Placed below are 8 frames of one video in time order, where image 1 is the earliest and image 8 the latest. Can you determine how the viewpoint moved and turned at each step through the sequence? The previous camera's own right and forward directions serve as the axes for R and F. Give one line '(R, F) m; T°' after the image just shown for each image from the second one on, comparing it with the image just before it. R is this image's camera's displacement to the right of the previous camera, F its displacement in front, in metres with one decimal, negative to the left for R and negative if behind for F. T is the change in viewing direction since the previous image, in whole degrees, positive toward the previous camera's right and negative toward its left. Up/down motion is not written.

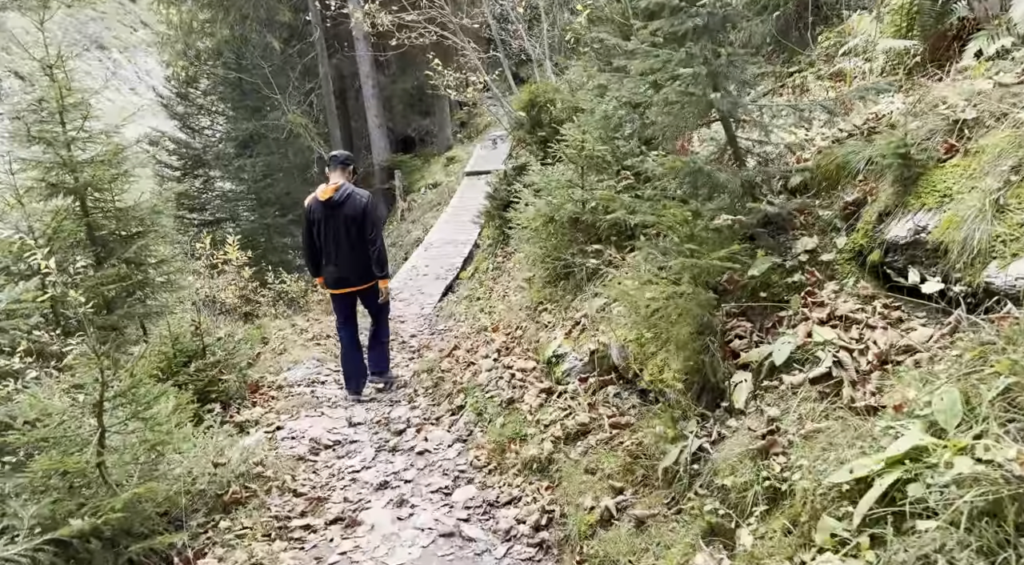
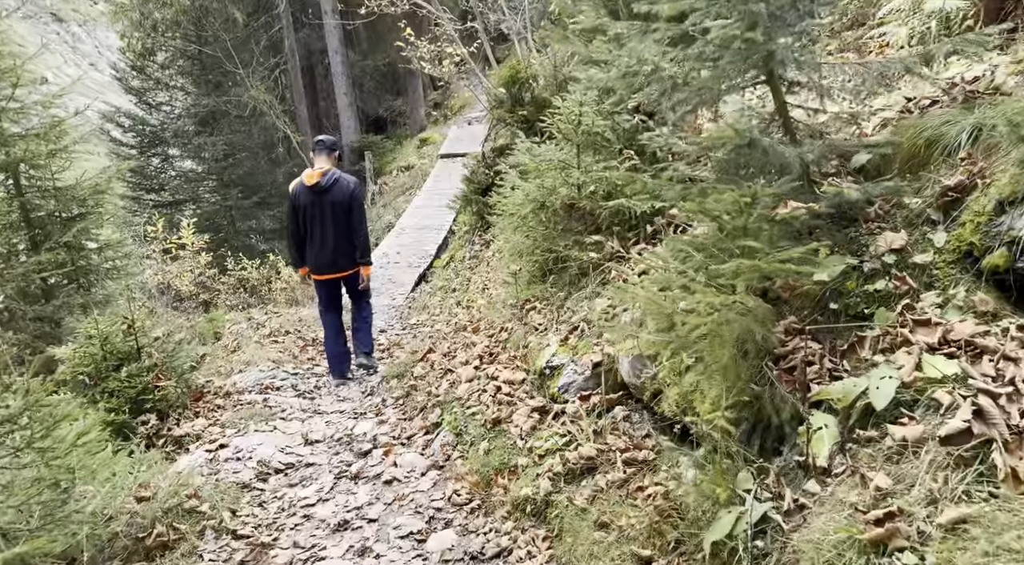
(-0.1, +0.9) m; +2°
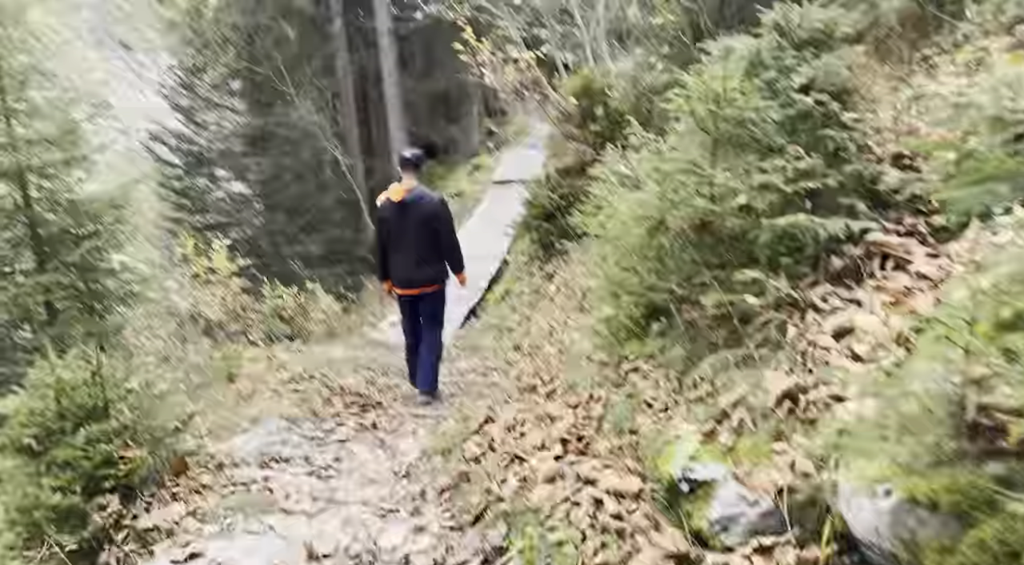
(-0.3, +1.8) m; -3°
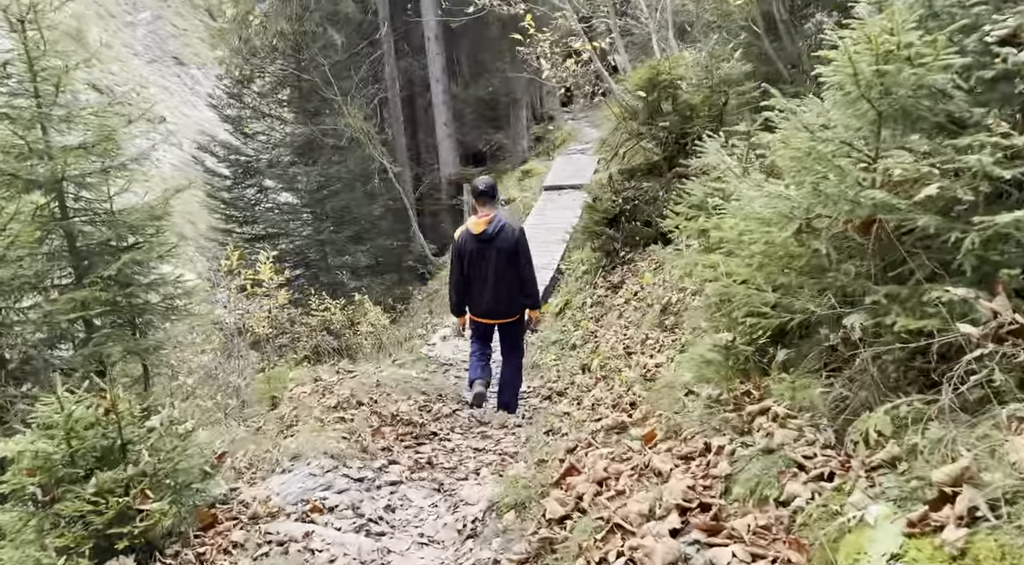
(-0.2, +0.9) m; -3°
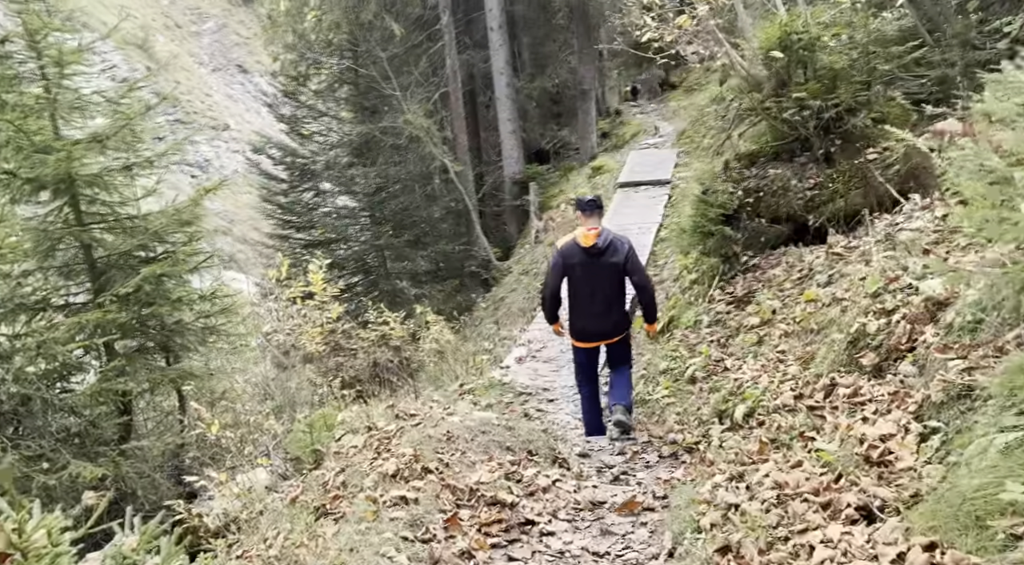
(-0.4, +2.0) m; -4°
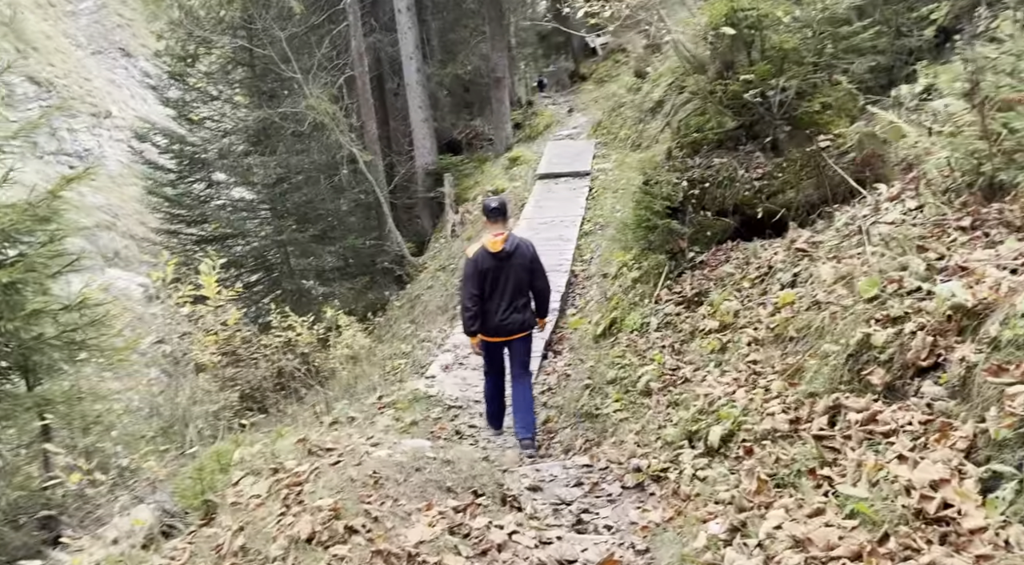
(-0.2, +1.0) m; +6°
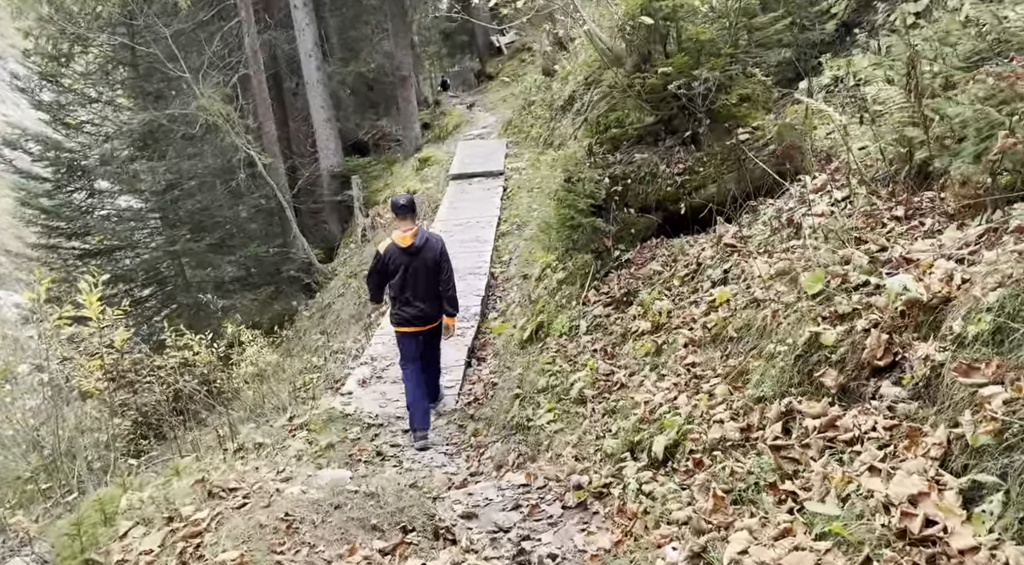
(-0.1, +0.4) m; +6°
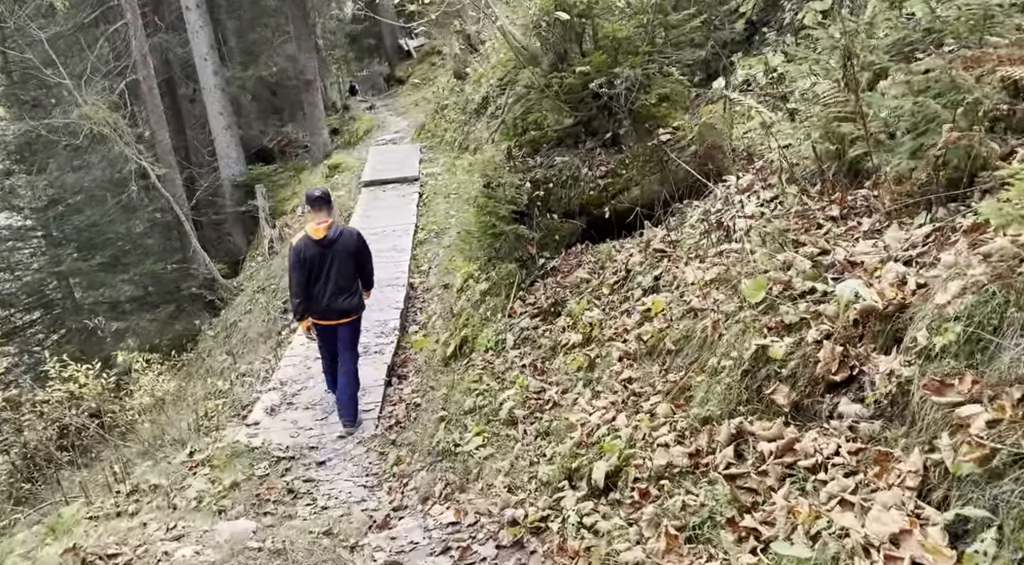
(0.0, +0.4) m; +6°
